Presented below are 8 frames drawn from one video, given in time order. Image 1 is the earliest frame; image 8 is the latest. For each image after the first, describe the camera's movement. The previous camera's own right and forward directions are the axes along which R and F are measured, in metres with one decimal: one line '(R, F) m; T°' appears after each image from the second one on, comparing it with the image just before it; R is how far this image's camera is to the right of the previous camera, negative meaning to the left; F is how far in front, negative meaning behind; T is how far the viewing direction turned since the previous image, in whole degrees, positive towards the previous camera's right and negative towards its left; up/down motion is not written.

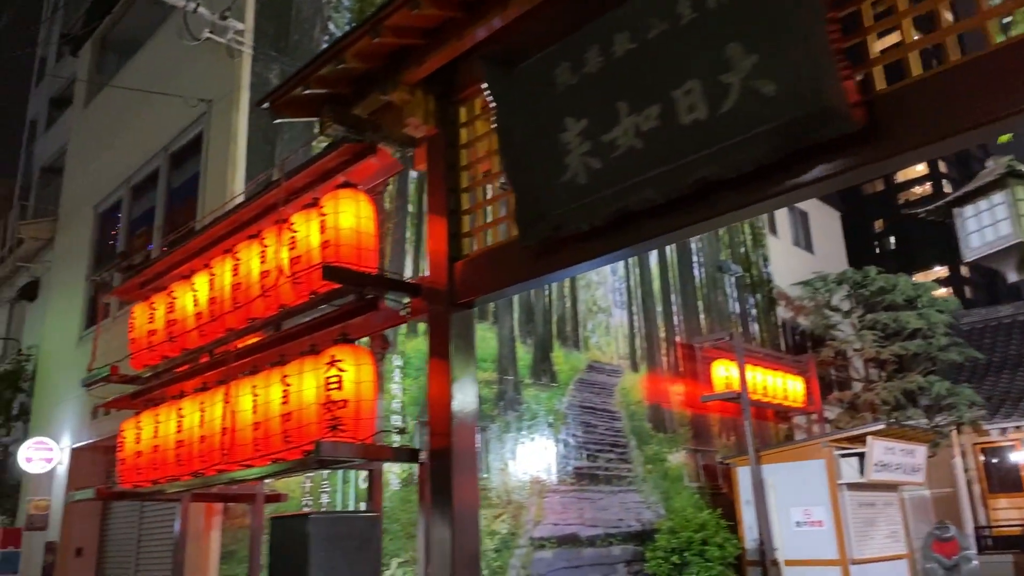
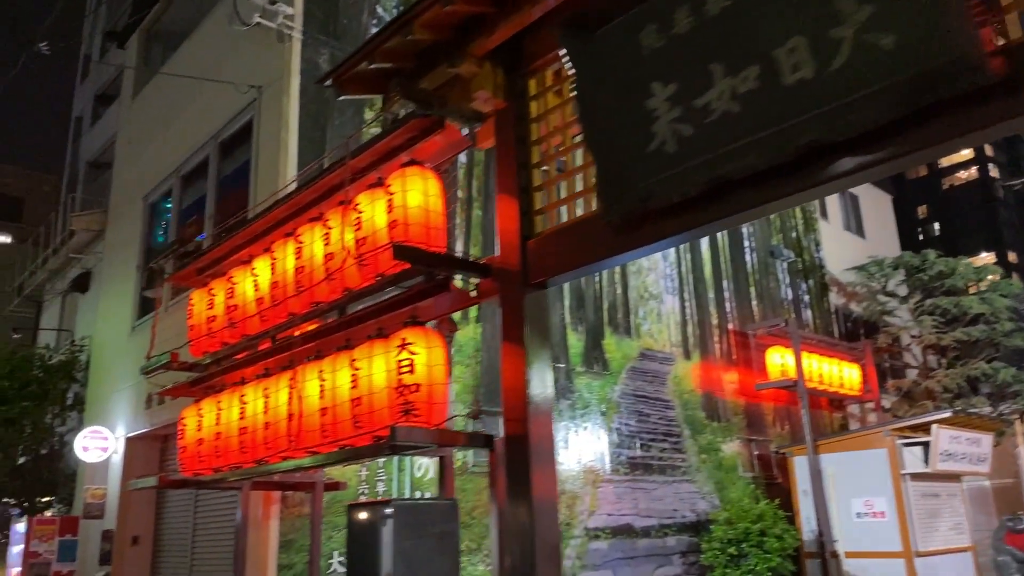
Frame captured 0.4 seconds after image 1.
(-0.3, +0.2) m; -2°
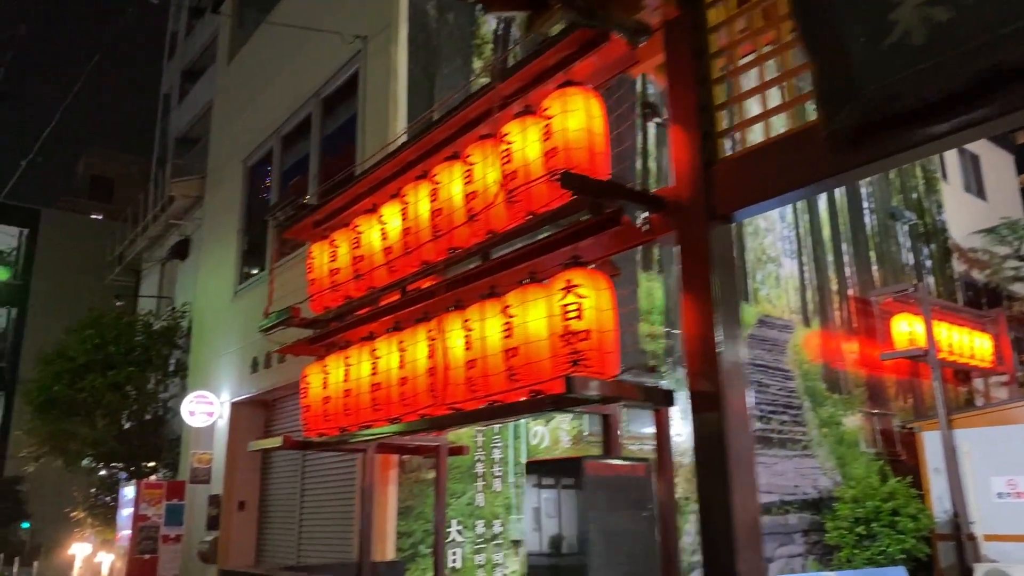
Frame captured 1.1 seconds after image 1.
(-0.6, +0.6) m; -5°
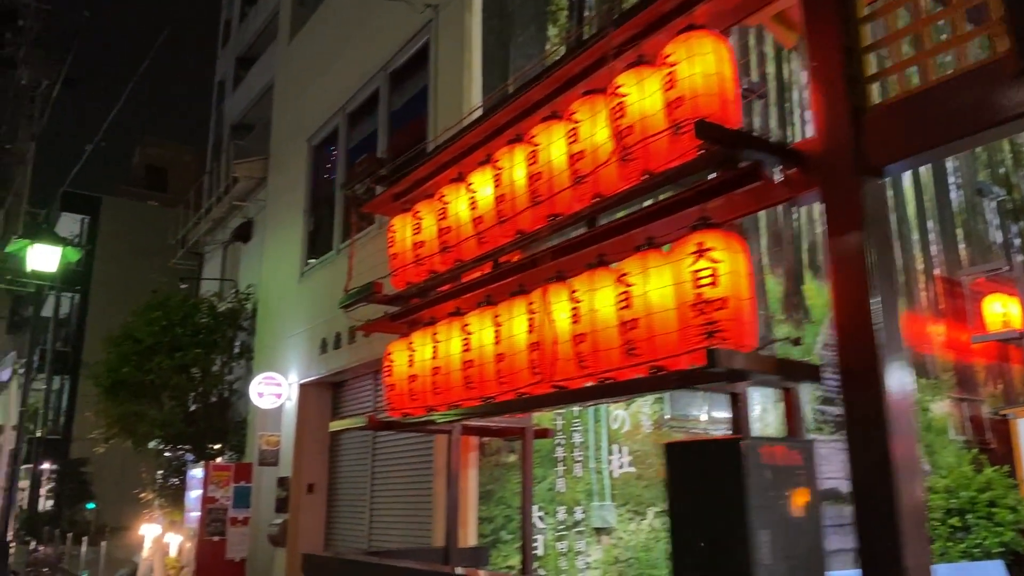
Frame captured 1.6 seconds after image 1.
(-0.4, +0.4) m; -3°
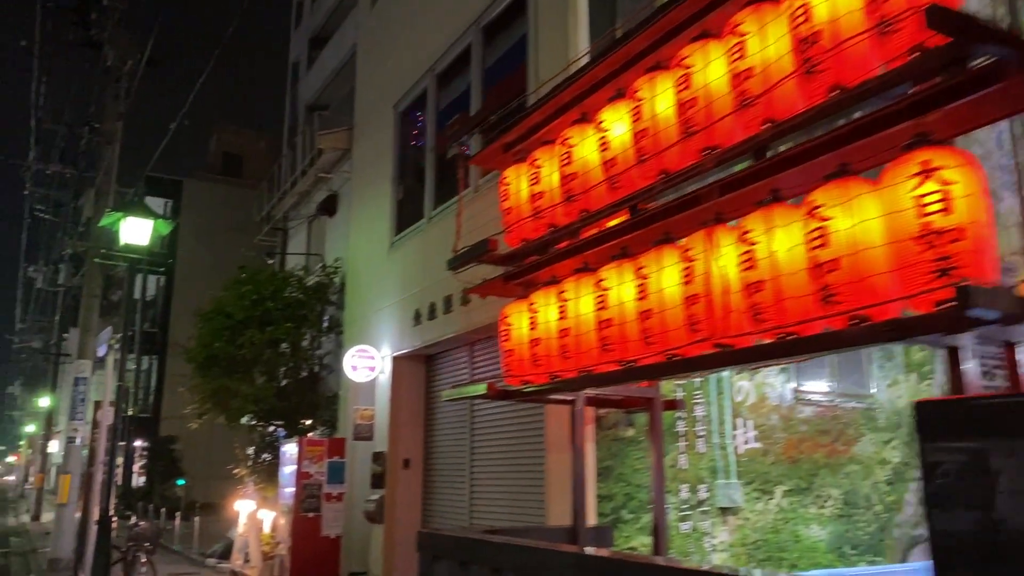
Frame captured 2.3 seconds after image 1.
(-0.4, +0.6) m; -5°
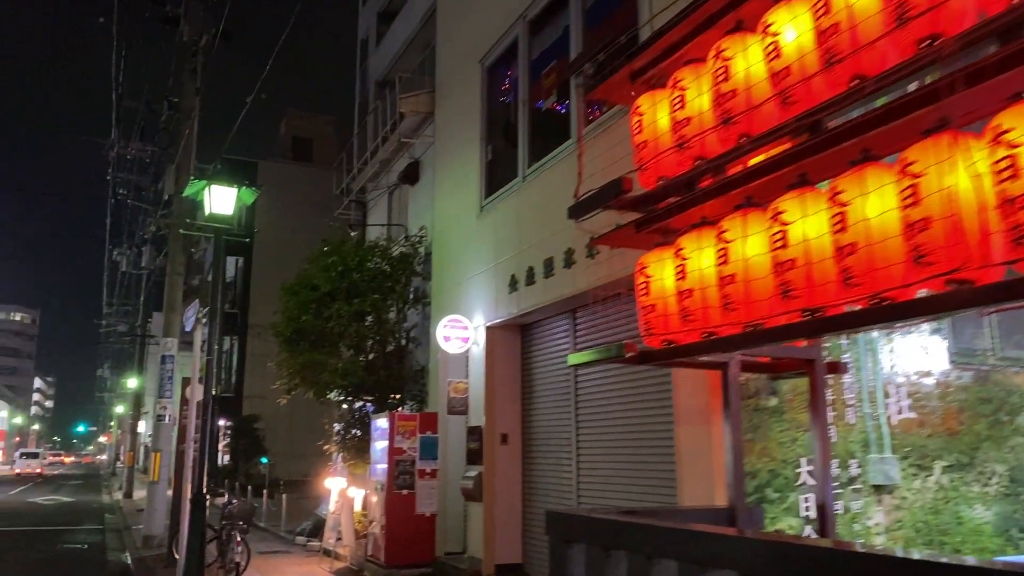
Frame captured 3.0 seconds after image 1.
(-0.5, +0.7) m; -5°
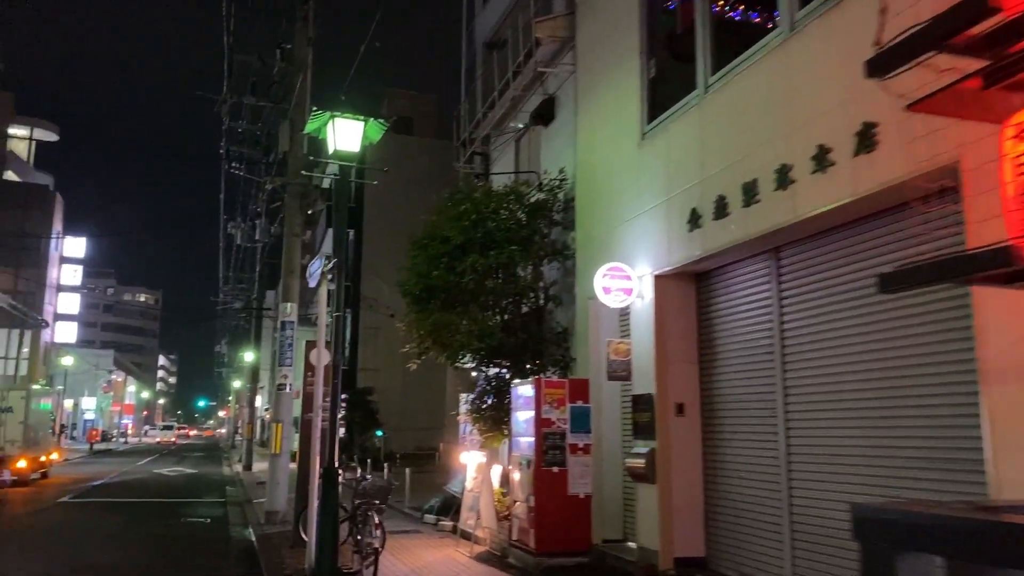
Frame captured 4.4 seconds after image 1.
(-0.8, +1.6) m; -7°
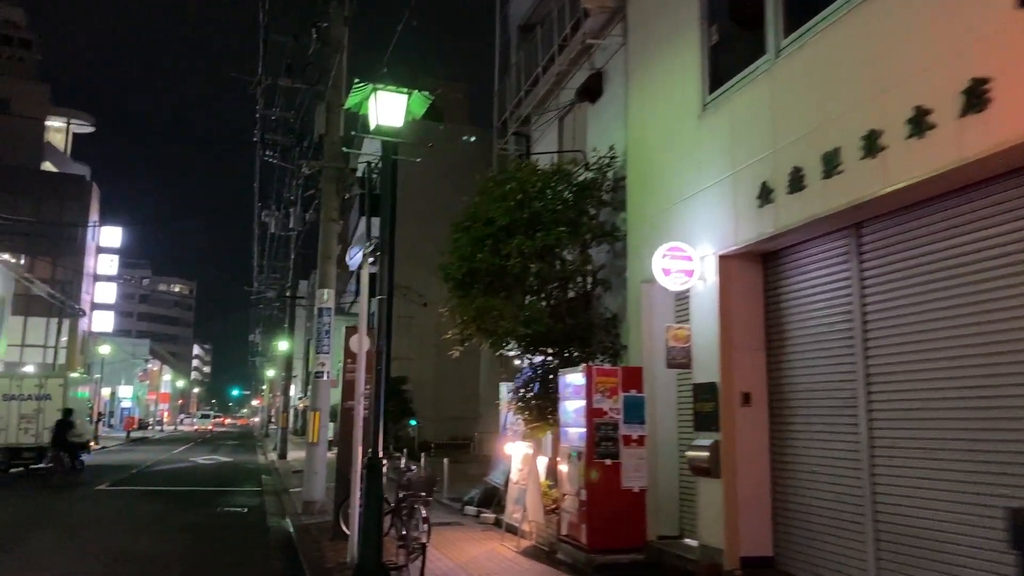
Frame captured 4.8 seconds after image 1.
(-0.2, +0.5) m; -2°
